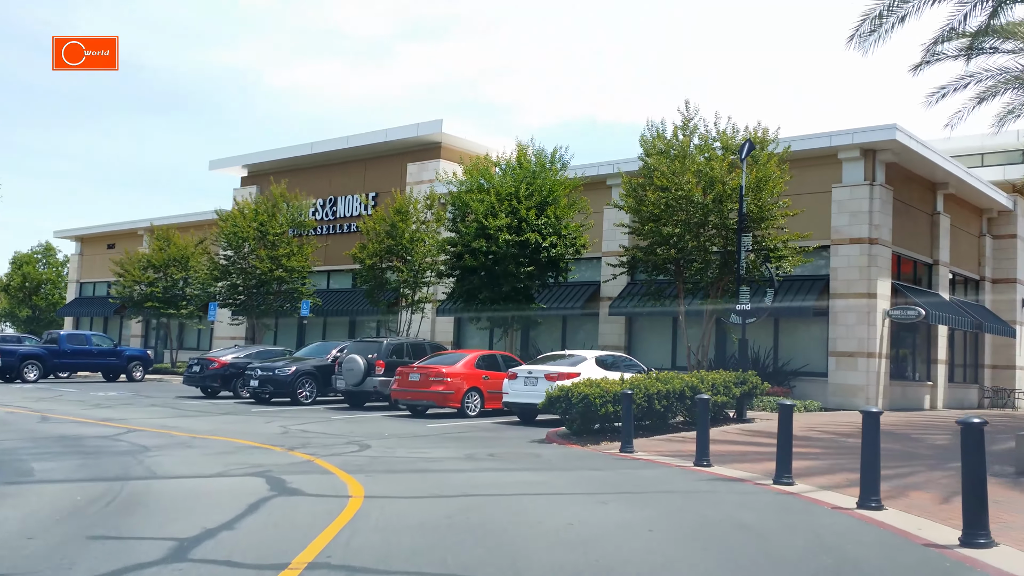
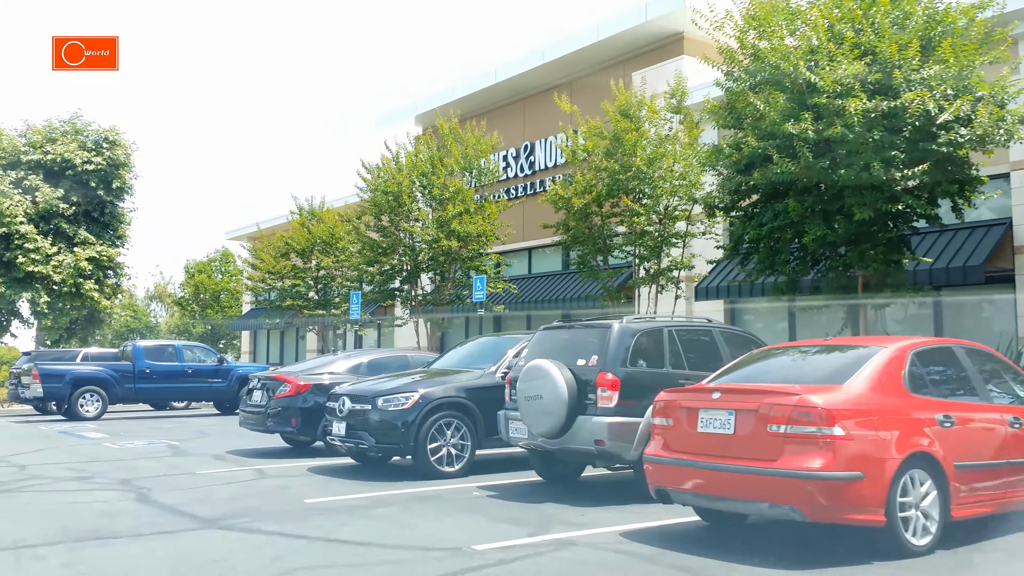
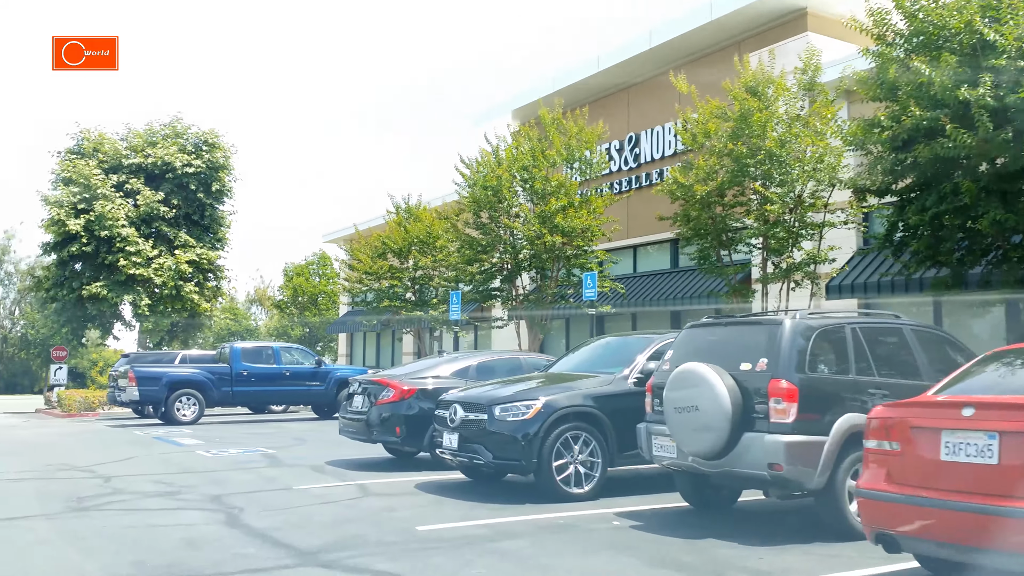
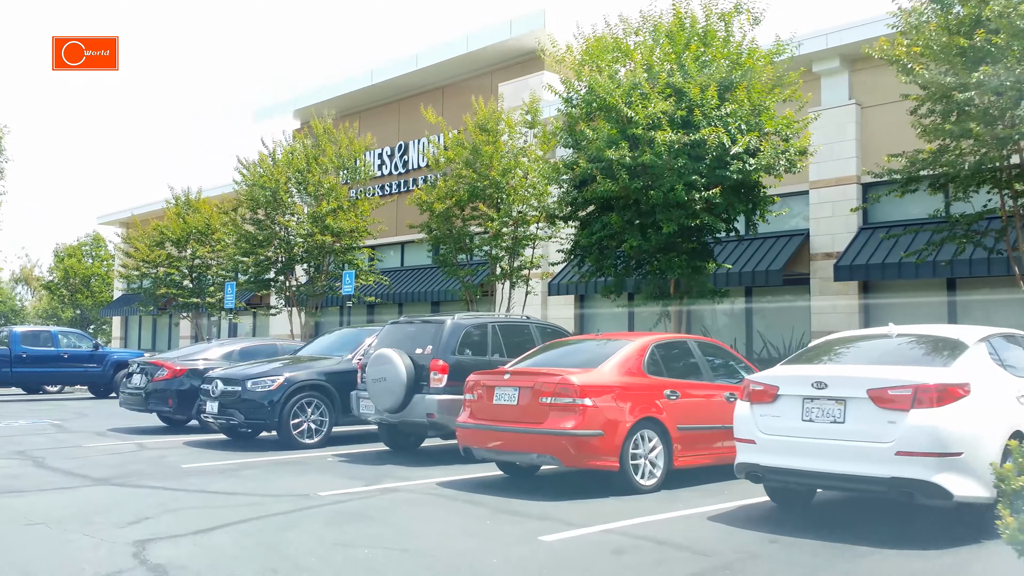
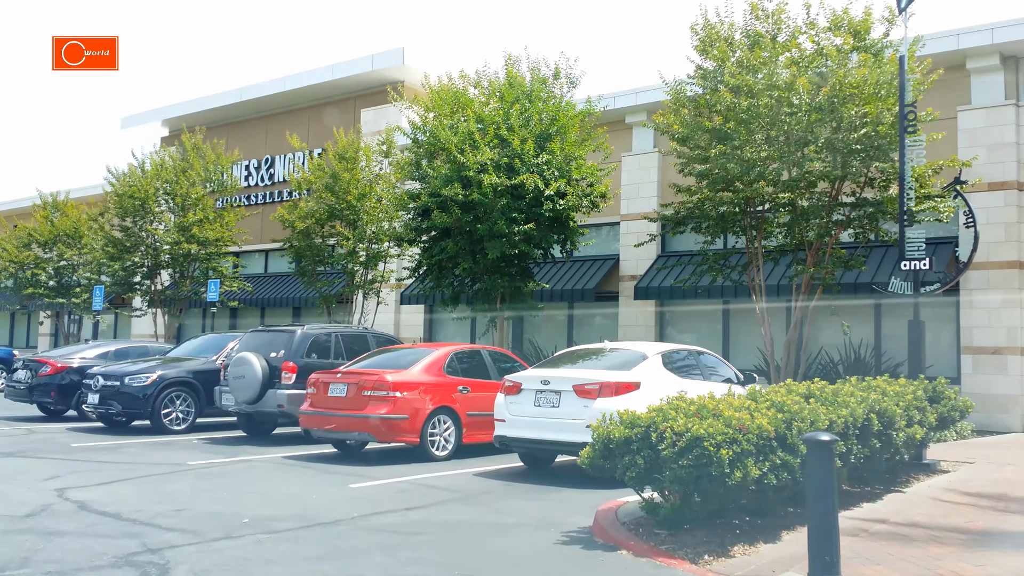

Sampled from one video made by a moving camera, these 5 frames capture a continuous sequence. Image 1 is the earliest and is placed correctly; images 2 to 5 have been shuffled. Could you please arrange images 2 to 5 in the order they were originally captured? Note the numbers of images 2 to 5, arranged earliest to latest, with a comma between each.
5, 4, 2, 3
